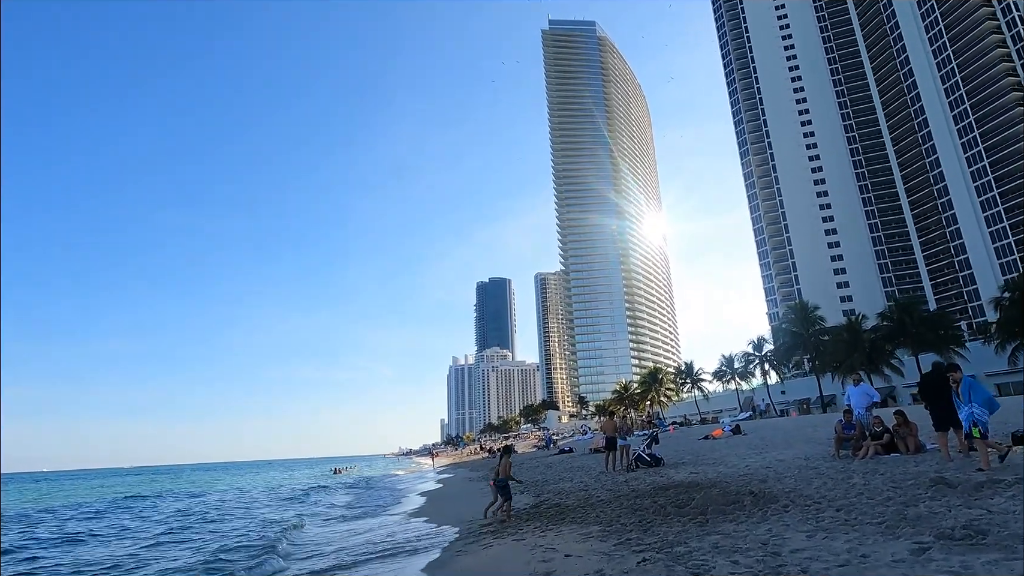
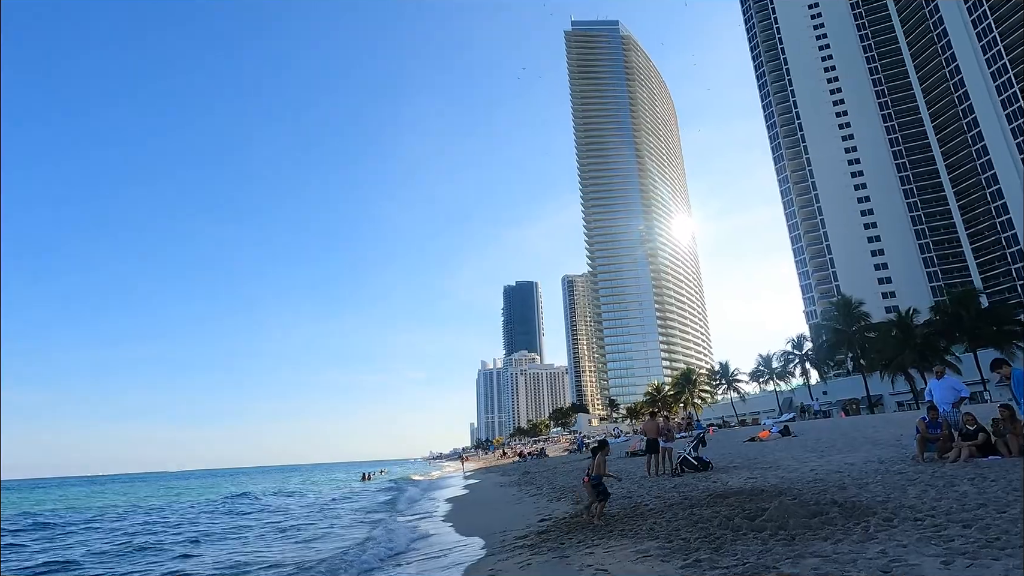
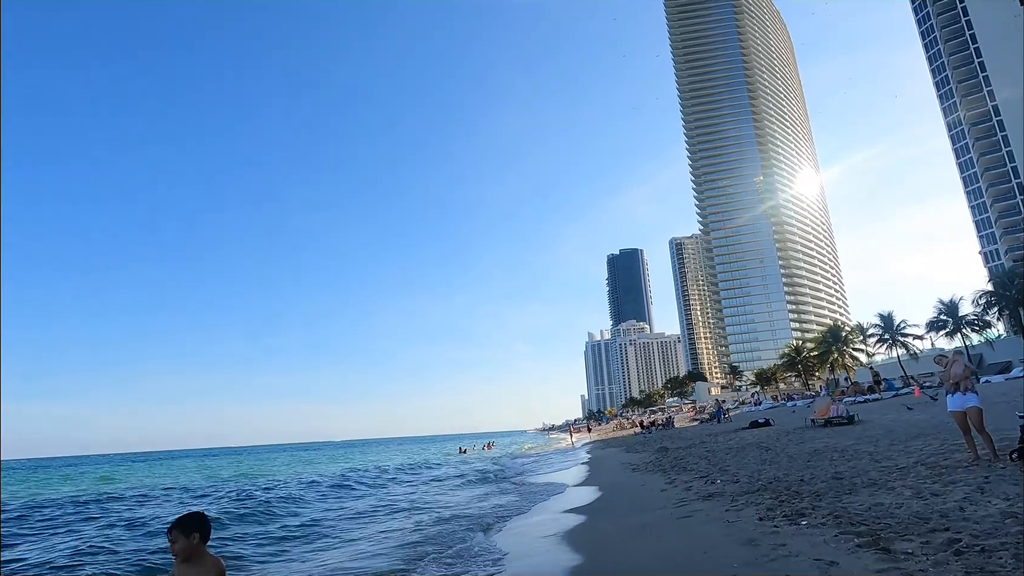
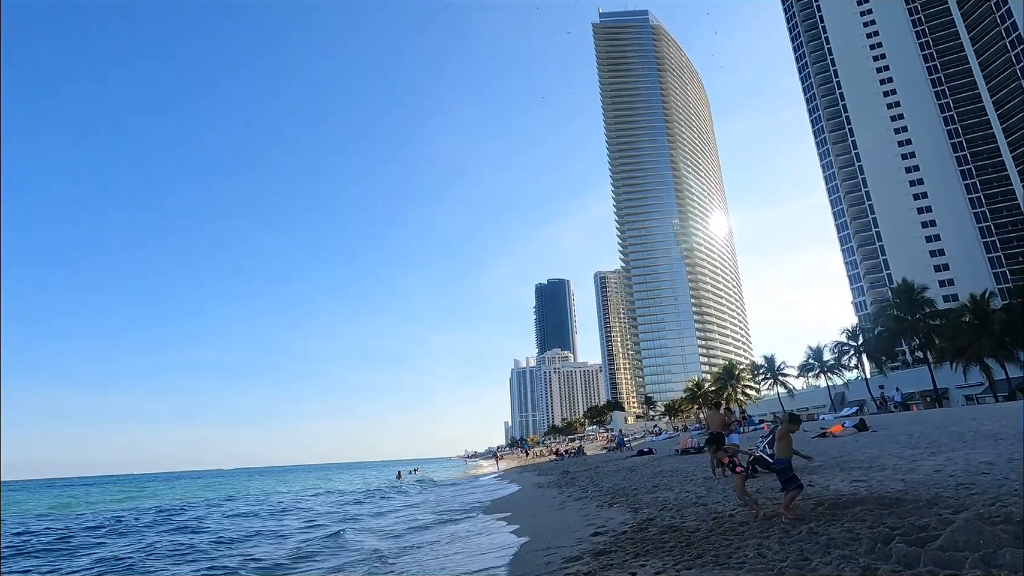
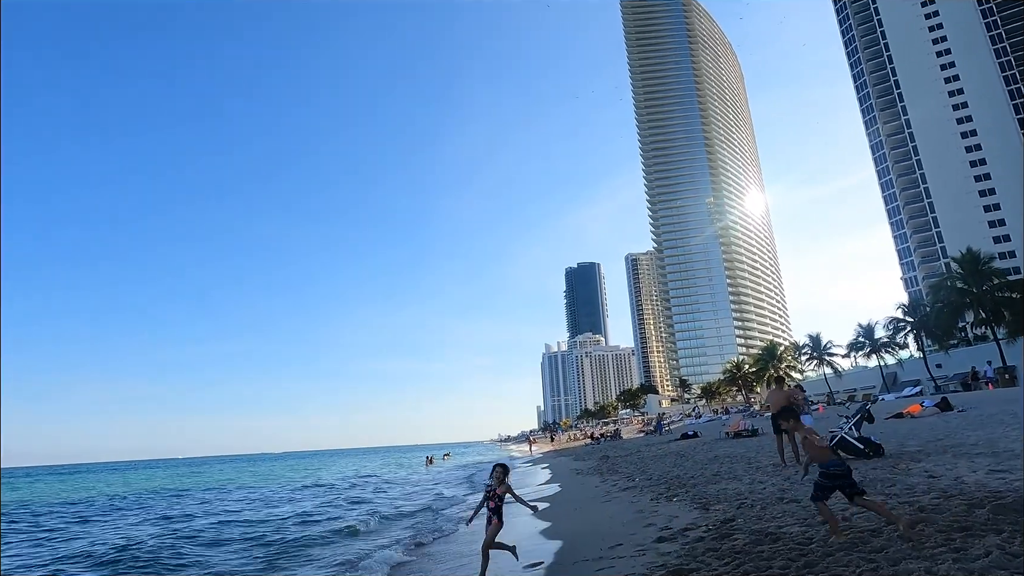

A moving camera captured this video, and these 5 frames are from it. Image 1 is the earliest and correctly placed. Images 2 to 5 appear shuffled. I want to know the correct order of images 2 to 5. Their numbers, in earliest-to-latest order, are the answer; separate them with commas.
2, 4, 5, 3
